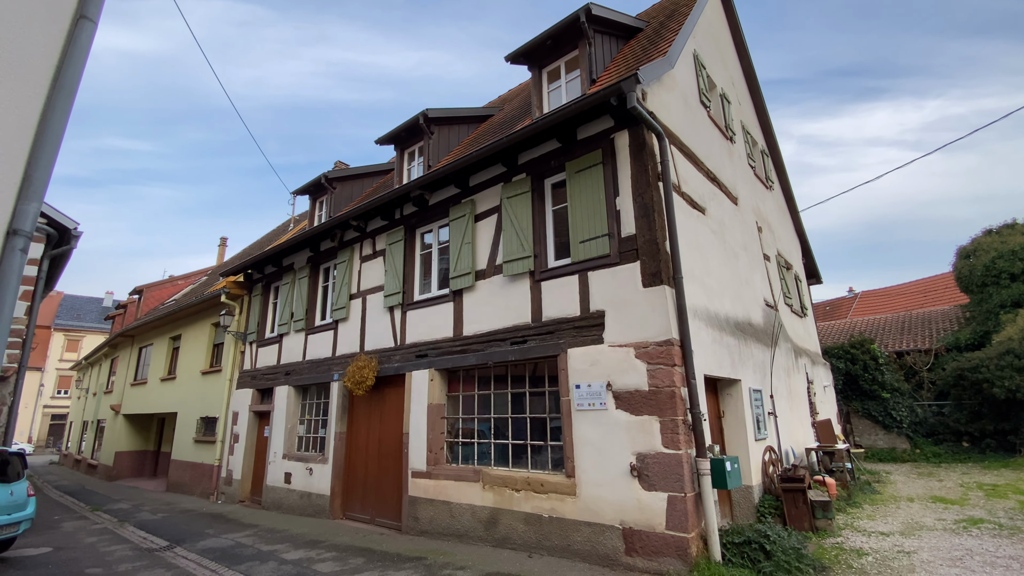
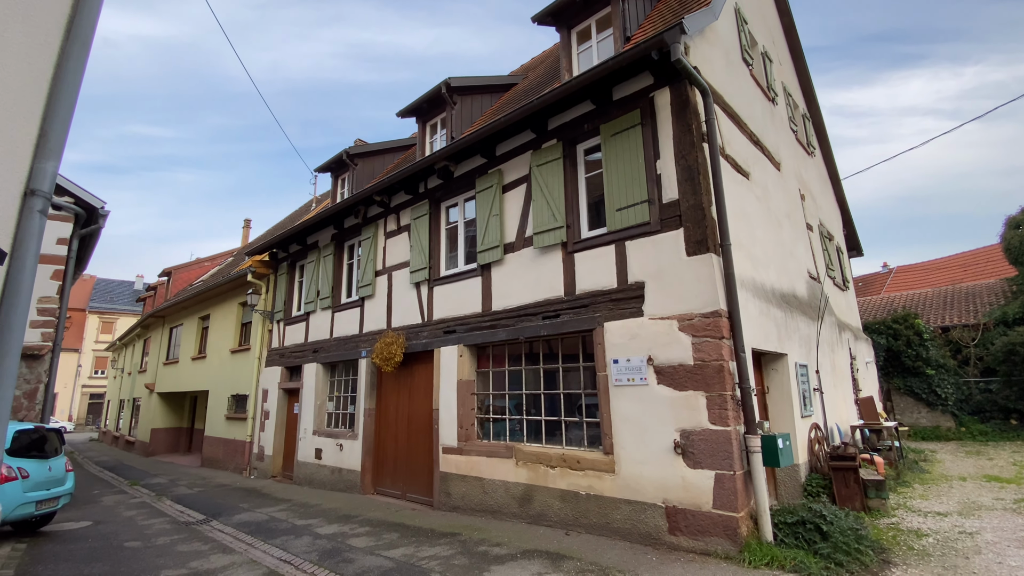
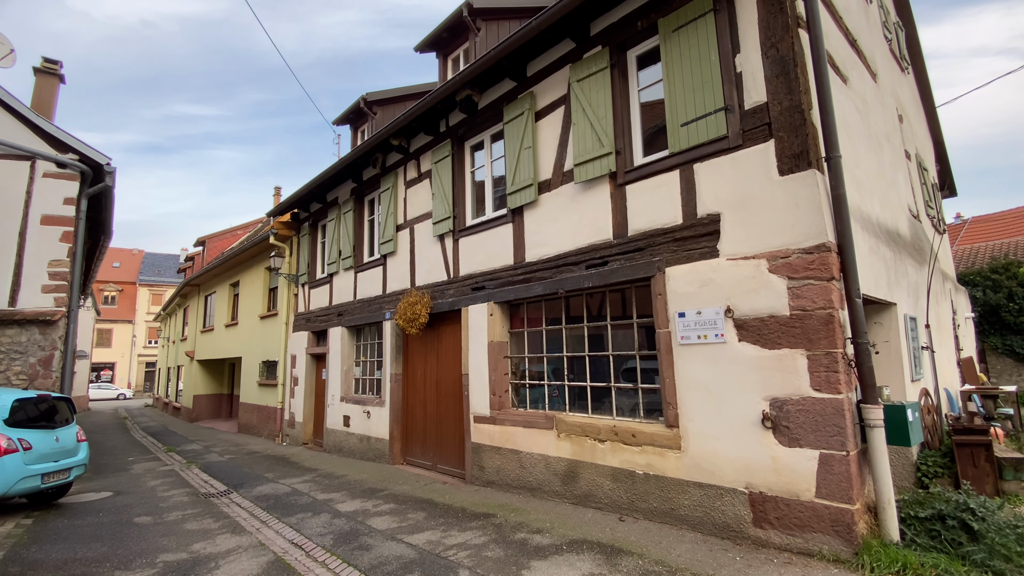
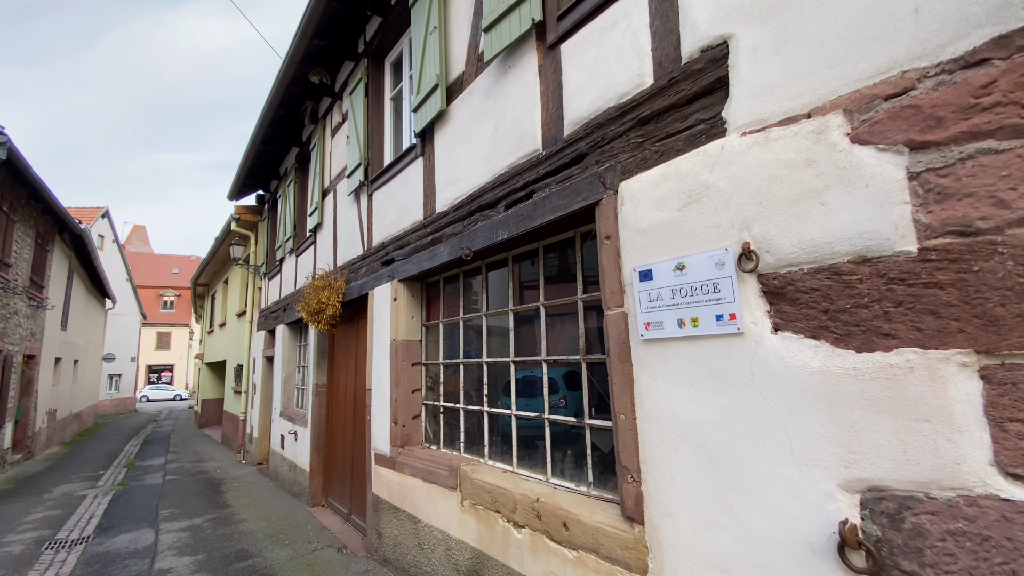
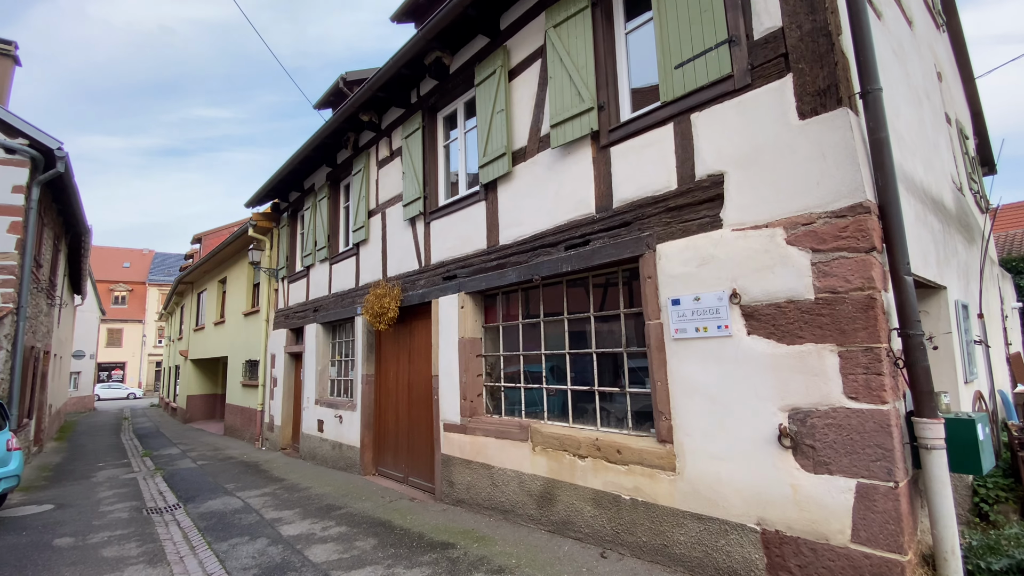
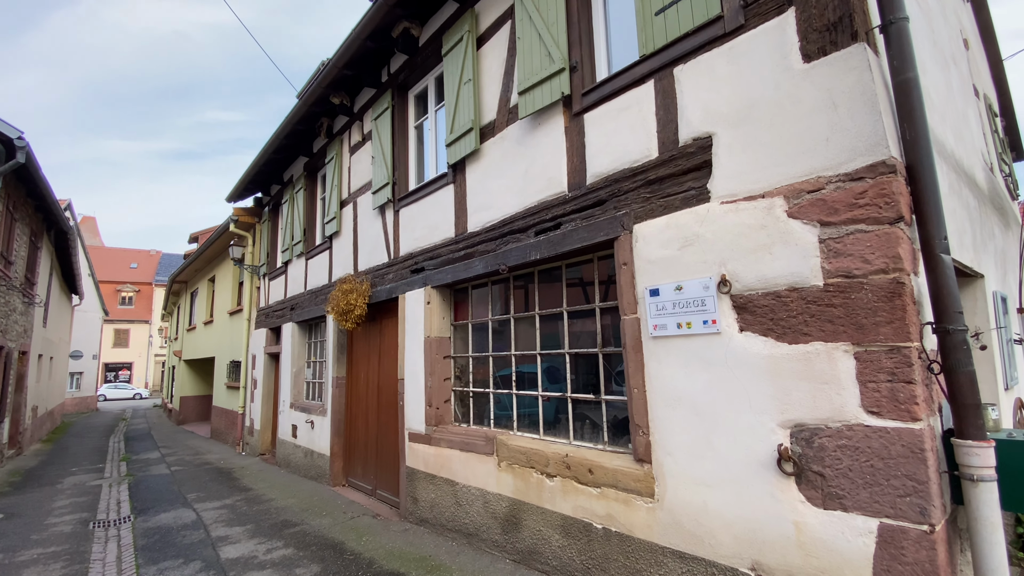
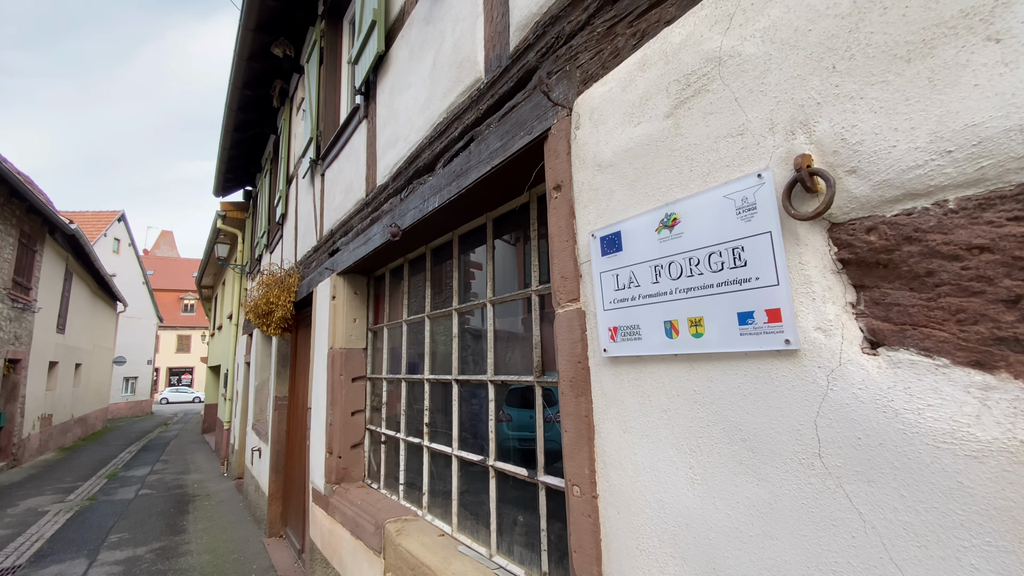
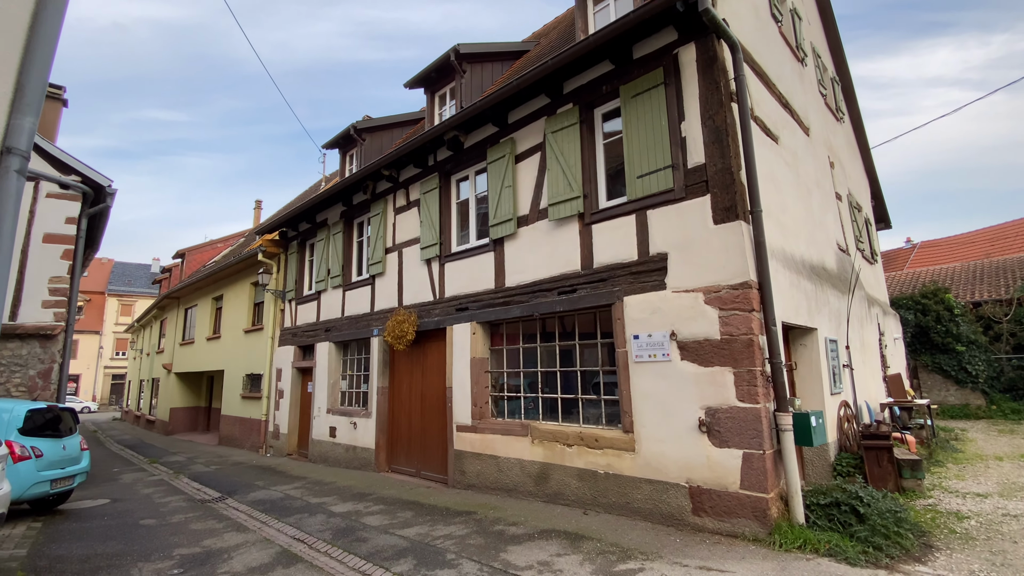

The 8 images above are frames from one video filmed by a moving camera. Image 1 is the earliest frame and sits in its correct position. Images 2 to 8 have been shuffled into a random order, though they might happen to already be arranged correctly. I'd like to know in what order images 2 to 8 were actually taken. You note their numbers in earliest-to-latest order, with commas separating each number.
2, 8, 3, 5, 6, 4, 7
